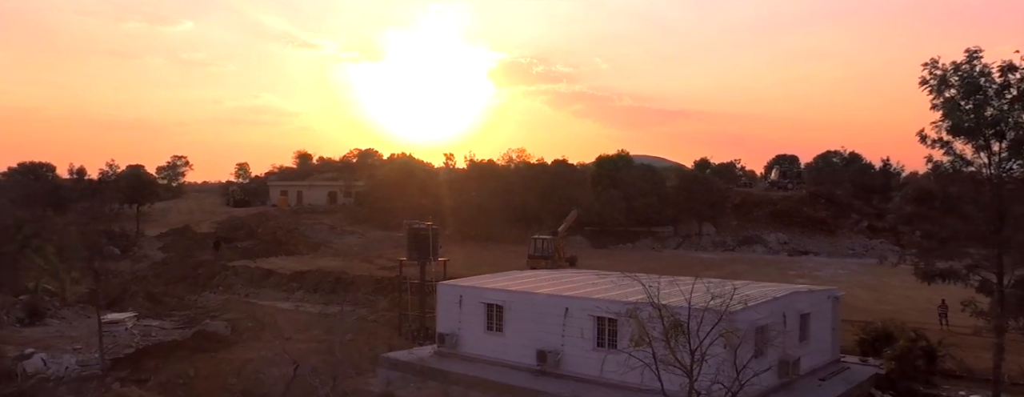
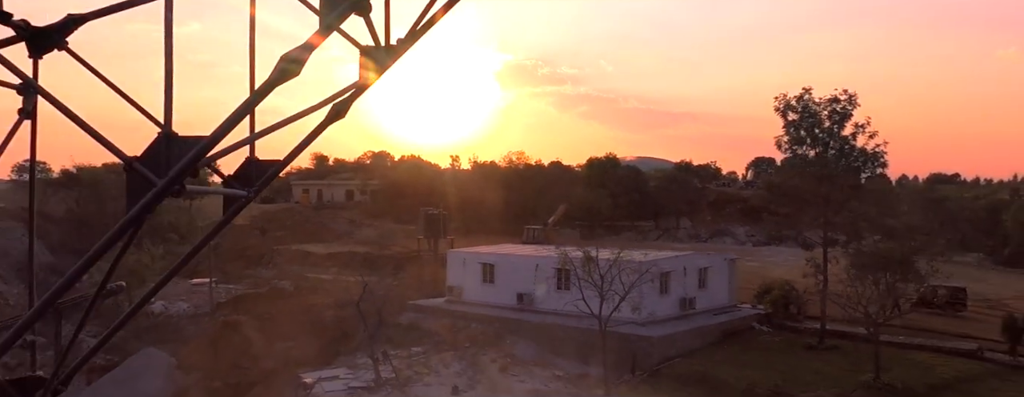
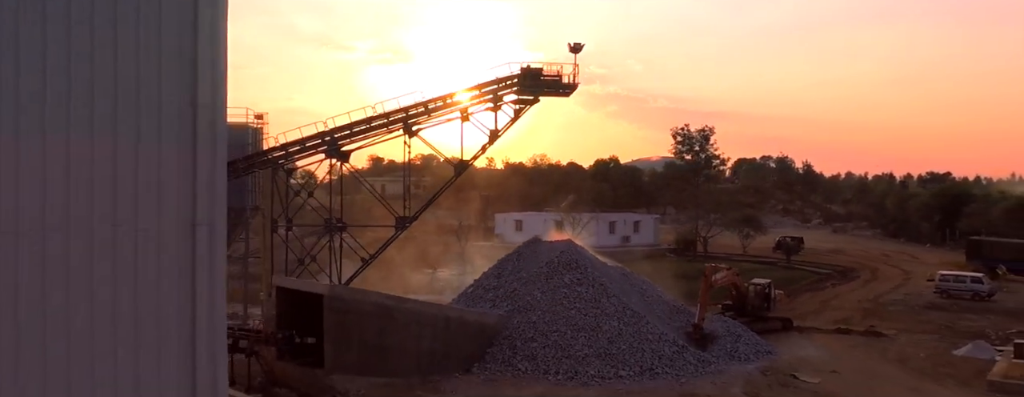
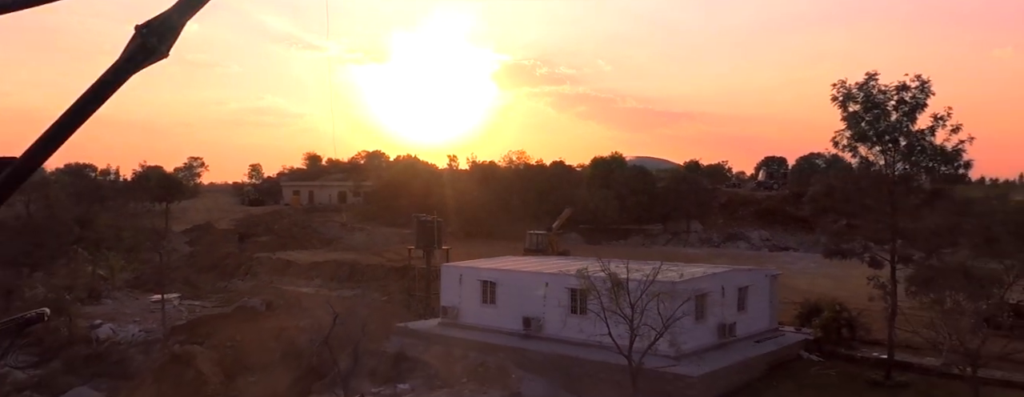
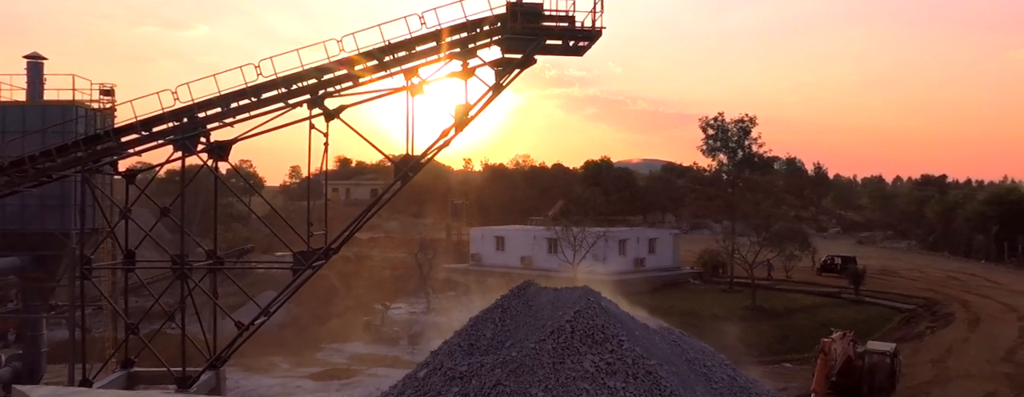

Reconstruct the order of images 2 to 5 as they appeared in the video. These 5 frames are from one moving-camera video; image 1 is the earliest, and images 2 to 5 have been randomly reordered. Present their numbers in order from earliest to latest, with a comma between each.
4, 2, 5, 3
